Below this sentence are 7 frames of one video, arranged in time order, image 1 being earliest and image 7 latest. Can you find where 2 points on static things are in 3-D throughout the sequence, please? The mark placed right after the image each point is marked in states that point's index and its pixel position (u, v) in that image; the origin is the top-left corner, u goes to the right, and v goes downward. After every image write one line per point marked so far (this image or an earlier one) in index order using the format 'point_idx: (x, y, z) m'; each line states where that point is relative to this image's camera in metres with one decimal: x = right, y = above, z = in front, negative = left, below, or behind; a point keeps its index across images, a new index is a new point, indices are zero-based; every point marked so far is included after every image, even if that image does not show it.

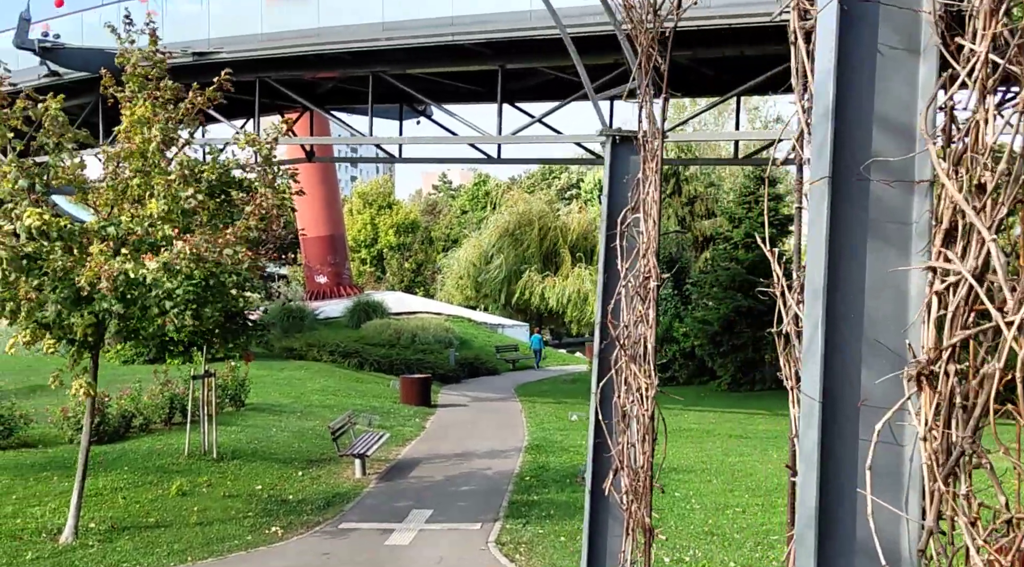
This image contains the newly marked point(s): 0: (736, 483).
0: (+2.9, -2.6, +13.9) m
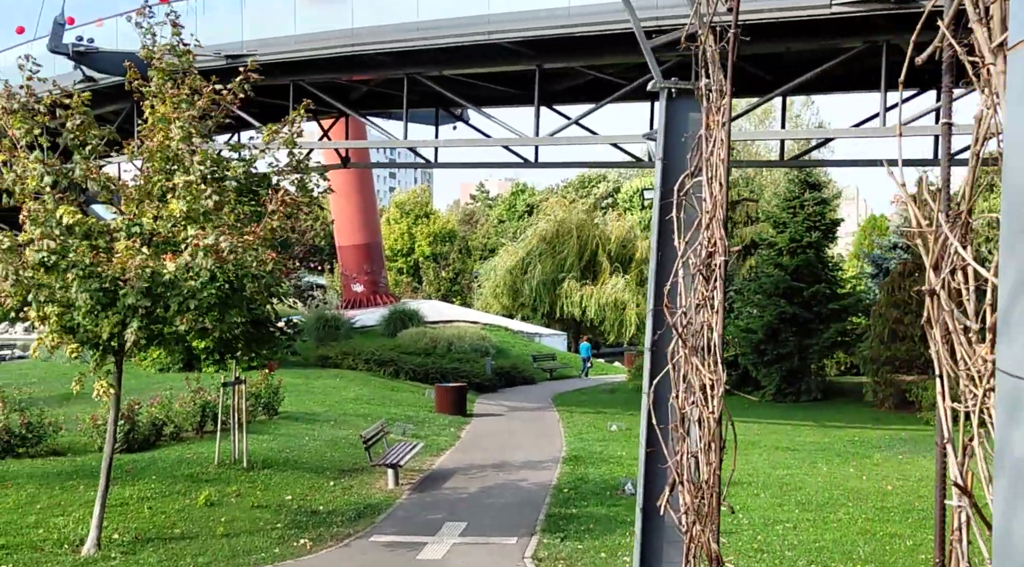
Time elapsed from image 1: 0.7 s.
0: (+3.4, -2.7, +13.3) m
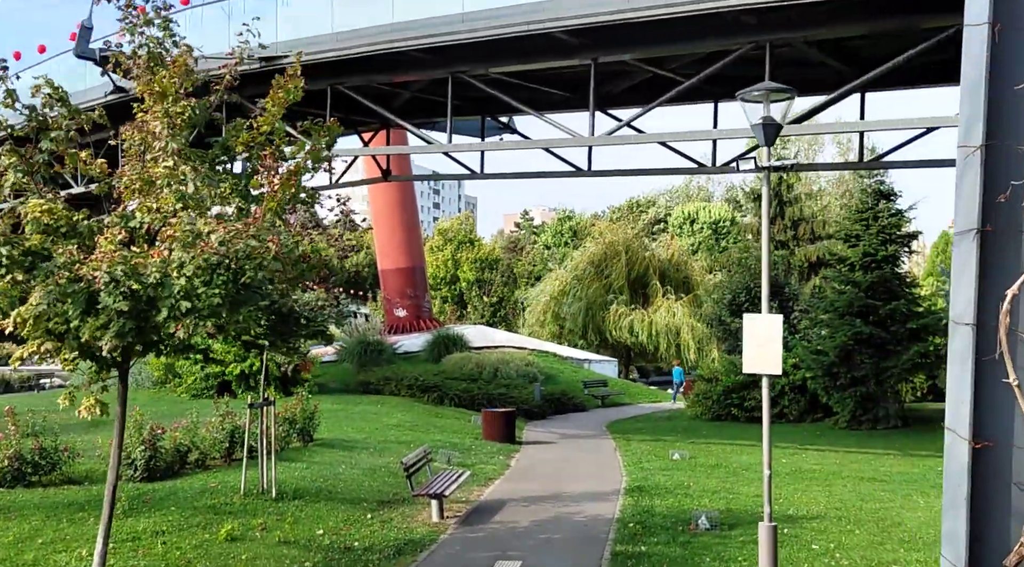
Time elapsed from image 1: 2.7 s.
0: (+4.0, -2.7, +11.6) m
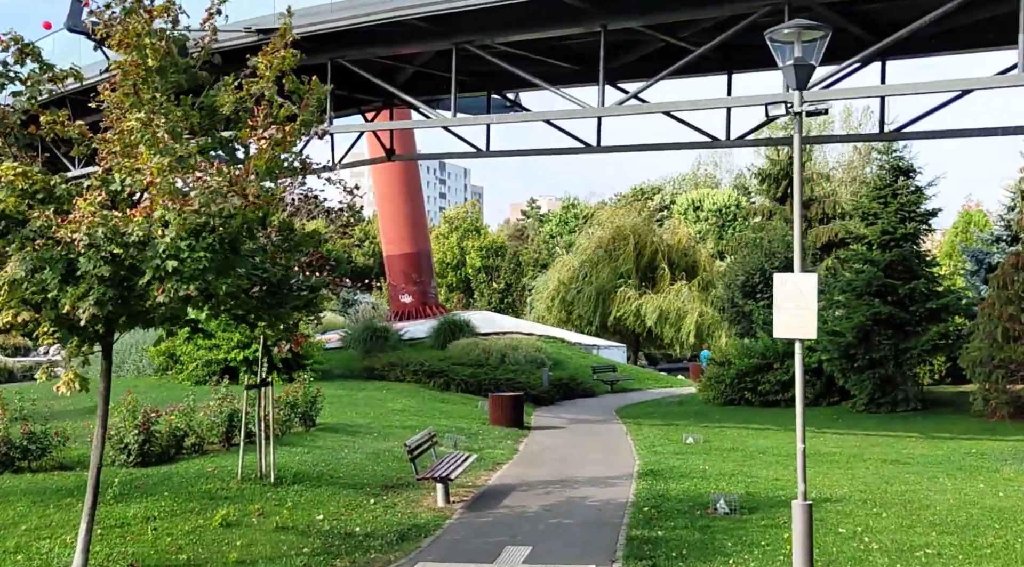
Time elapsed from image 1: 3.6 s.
0: (+4.1, -2.4, +11.0) m
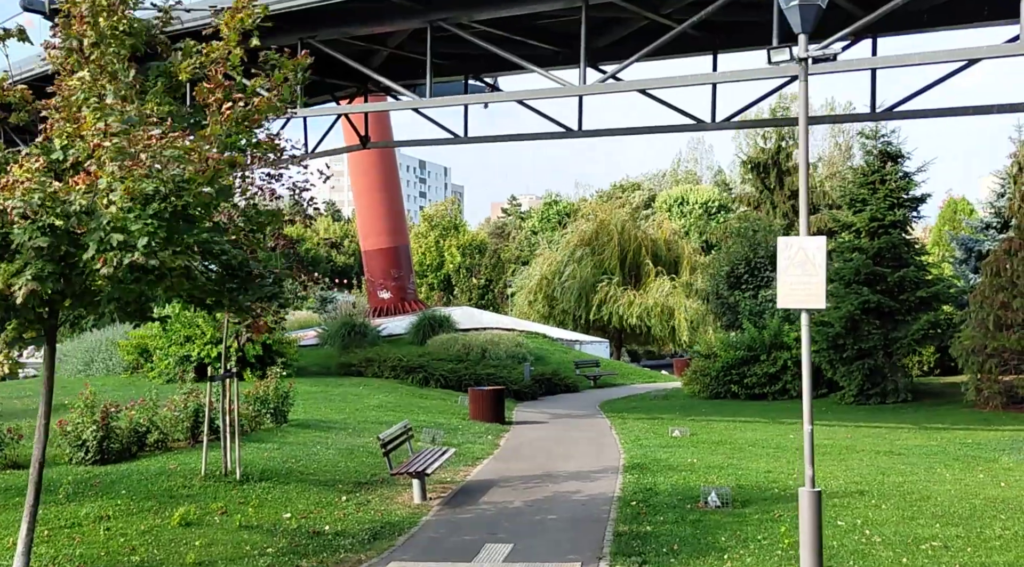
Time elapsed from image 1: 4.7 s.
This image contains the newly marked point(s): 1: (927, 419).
0: (+3.9, -2.2, +10.5) m
1: (+7.1, -2.3, +18.2) m
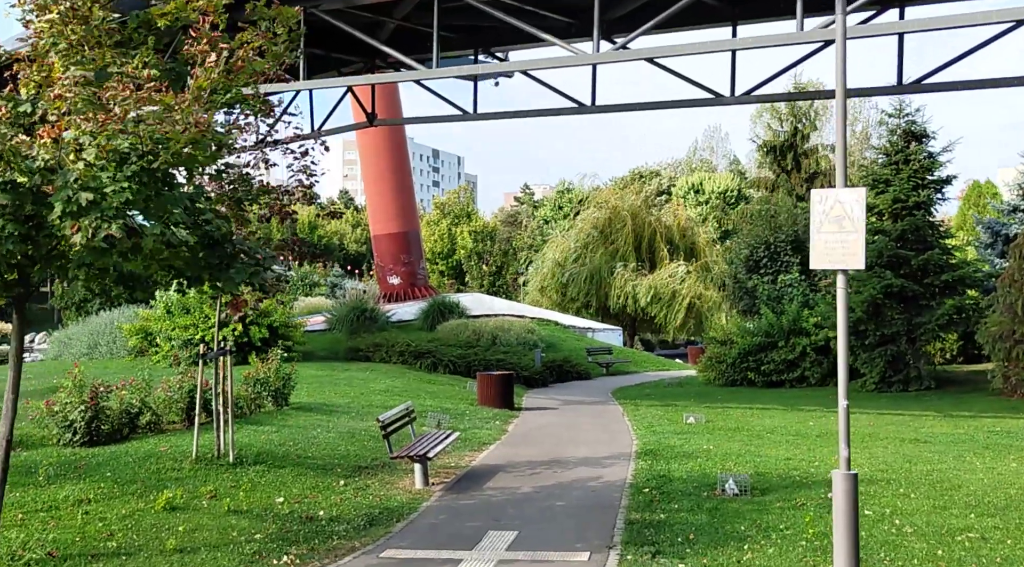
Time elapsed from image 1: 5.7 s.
0: (+4.0, -2.0, +9.8) m
1: (+7.2, -2.0, +17.5) m
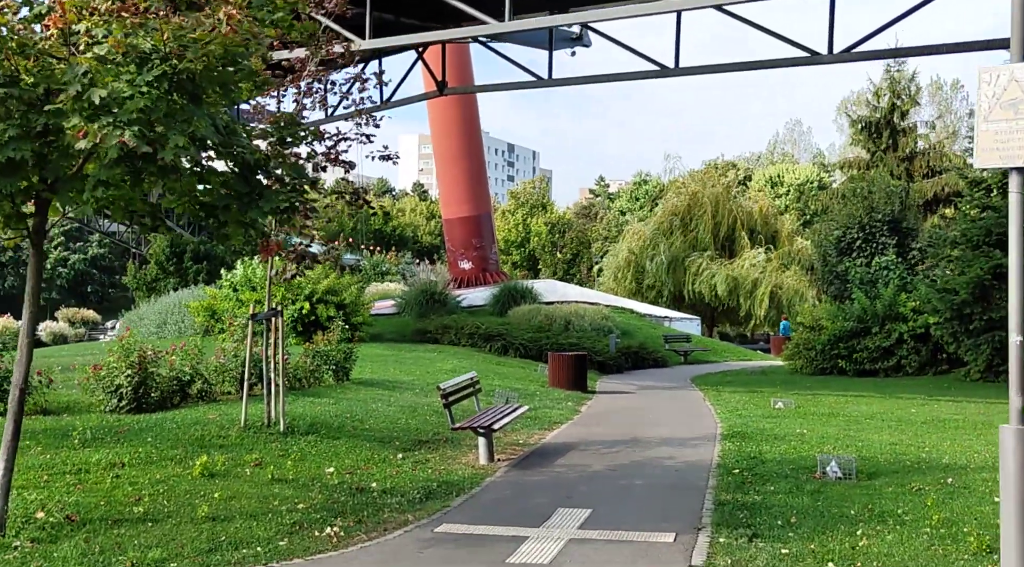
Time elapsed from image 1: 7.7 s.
0: (+4.6, -1.6, +8.5) m
1: (+8.4, -1.7, +16.0) m
